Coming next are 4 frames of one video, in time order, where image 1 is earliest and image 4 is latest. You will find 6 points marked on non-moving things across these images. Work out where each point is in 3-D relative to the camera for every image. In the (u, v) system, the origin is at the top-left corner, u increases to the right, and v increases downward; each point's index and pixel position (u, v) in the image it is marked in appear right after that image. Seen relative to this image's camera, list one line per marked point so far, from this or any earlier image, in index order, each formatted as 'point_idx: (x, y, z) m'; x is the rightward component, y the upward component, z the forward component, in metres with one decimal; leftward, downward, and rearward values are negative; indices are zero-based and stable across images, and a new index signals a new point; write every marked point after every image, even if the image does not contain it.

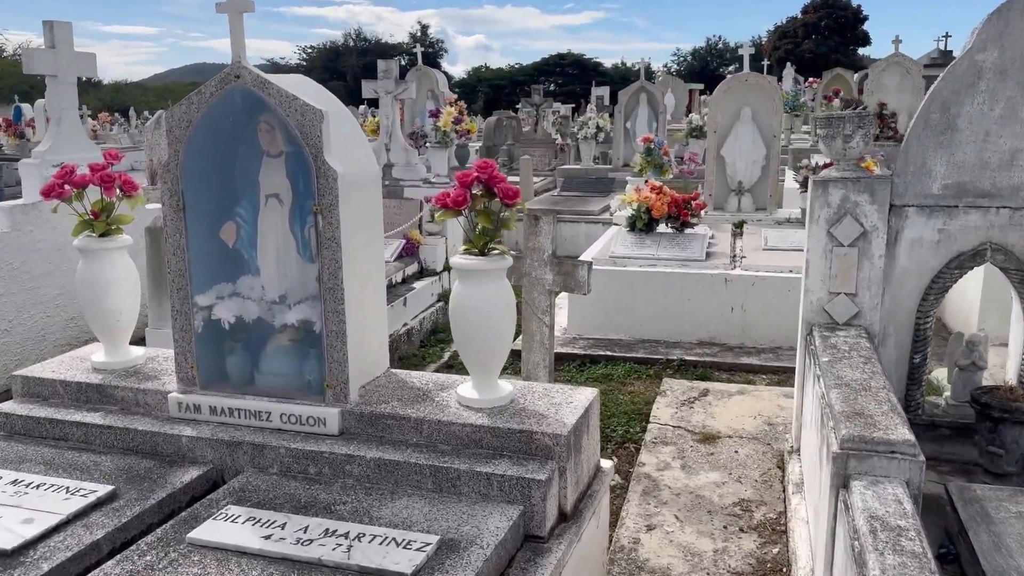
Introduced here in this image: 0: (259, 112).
0: (-0.9, +0.6, +2.9) m
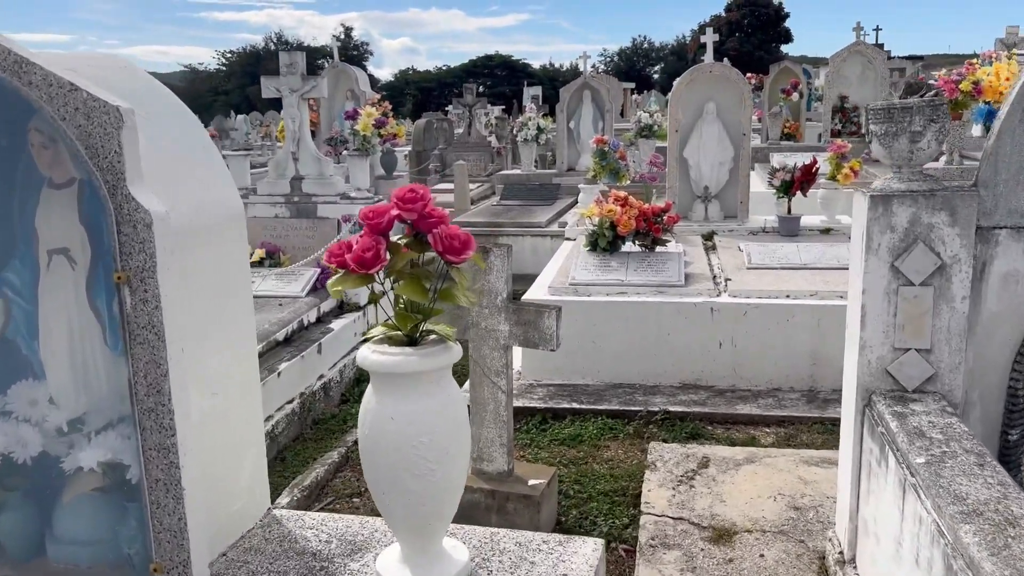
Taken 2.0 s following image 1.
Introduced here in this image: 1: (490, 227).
0: (-1.0, +0.4, +1.7) m
1: (-0.2, +0.6, +8.6) m
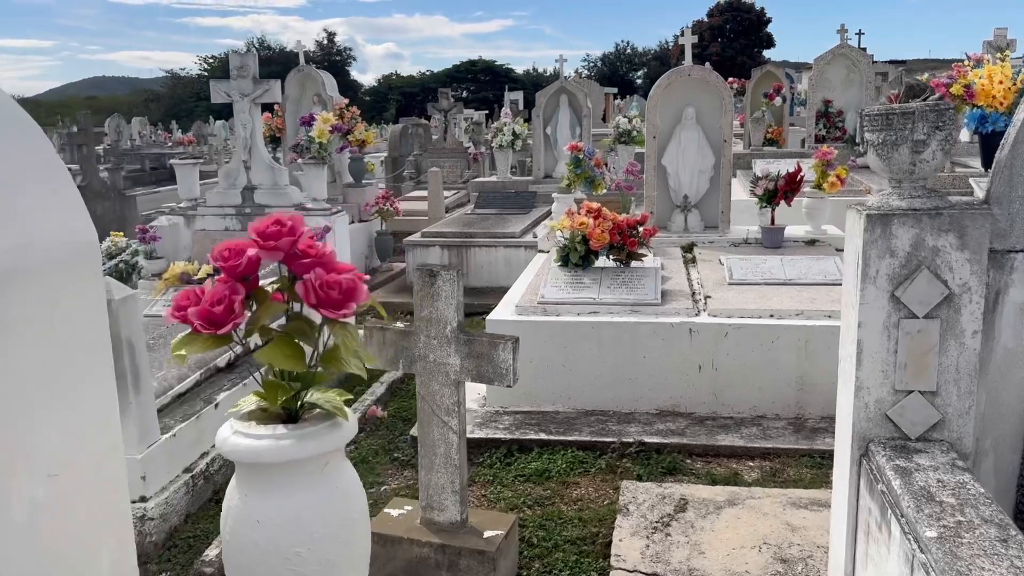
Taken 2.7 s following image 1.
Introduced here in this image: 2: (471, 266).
0: (-1.1, +0.3, +1.3) m
1: (-0.5, +0.5, +8.2) m
2: (-0.4, +0.2, +8.2) m
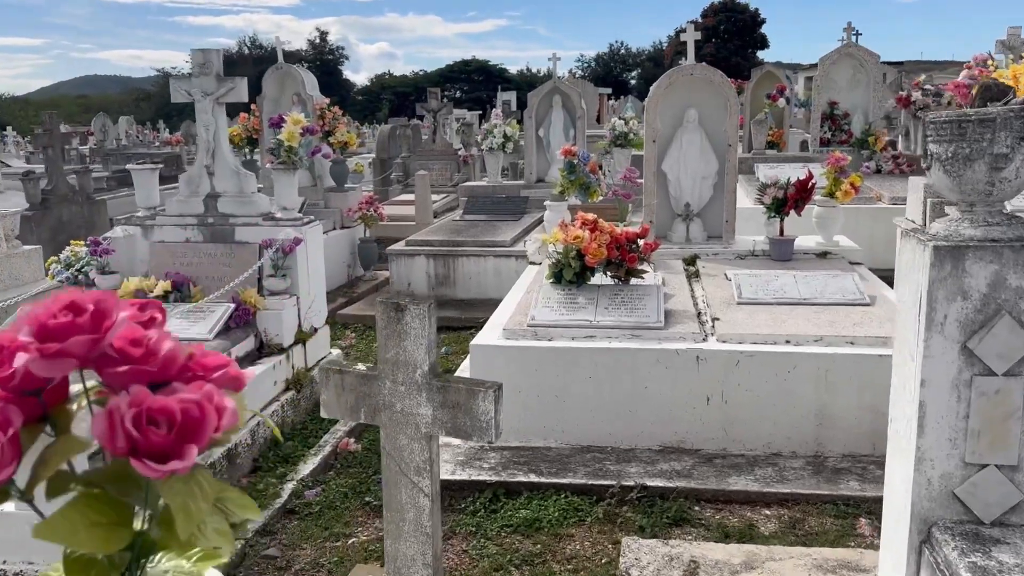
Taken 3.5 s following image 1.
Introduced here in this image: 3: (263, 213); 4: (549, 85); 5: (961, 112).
0: (-1.2, +0.1, +0.8) m
1: (-0.6, +0.4, +7.7) m
2: (-0.5, +0.1, +7.7) m
3: (-1.6, +0.5, +5.4) m
4: (+0.4, +2.5, +10.2) m
5: (+1.0, +0.4, +1.9) m
